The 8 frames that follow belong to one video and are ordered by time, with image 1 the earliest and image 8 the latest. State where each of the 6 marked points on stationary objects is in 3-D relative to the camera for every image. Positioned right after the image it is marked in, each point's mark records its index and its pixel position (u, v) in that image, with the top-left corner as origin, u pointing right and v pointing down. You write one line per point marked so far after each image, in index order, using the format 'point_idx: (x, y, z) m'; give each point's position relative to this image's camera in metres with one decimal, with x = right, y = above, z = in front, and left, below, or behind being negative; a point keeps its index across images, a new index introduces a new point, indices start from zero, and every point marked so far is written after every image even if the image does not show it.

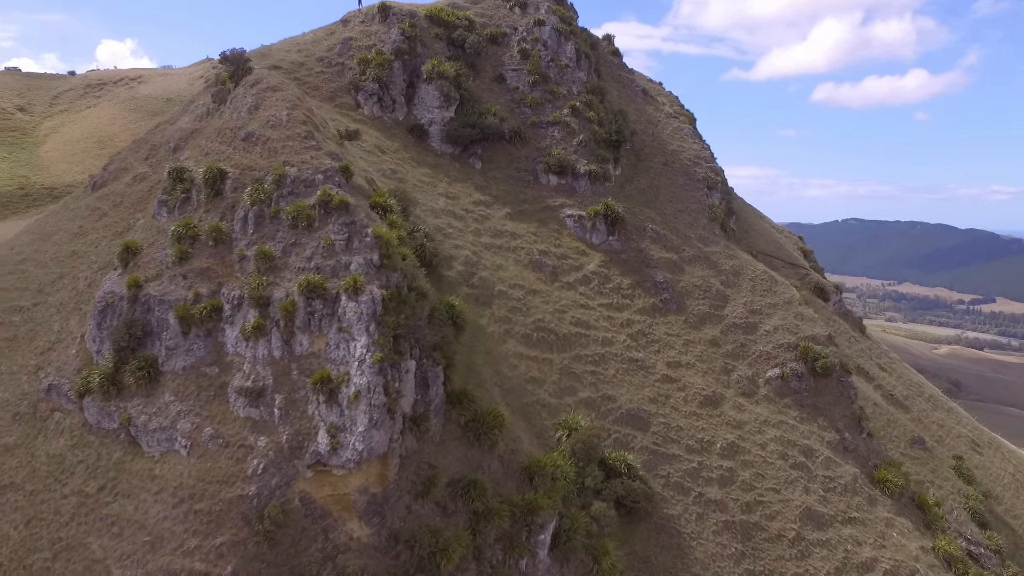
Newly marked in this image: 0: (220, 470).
0: (-7.7, -4.8, +19.8) m
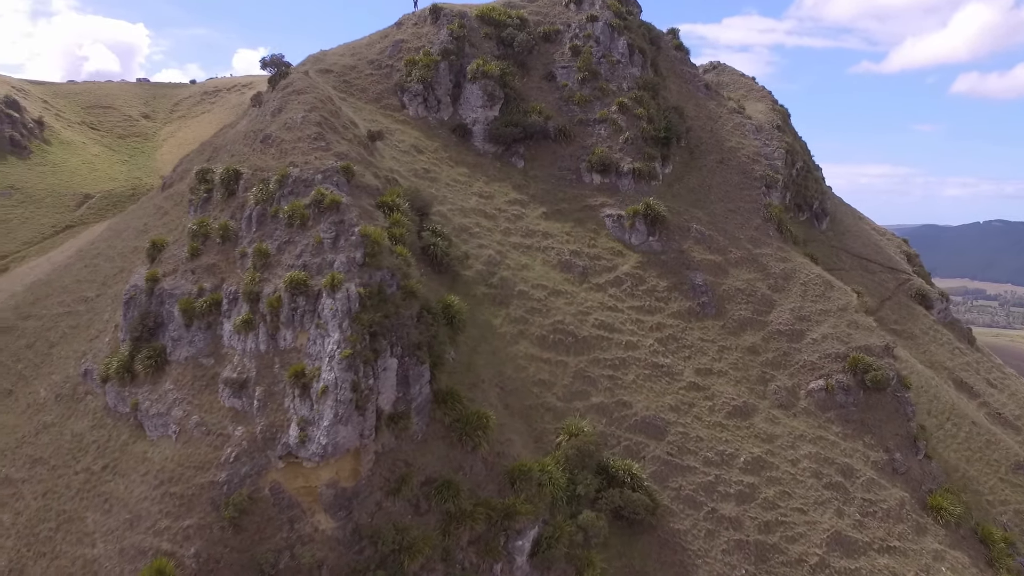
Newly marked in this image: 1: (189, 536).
0: (-8.7, -4.6, +20.8) m
1: (-8.3, -6.3, +19.3) m
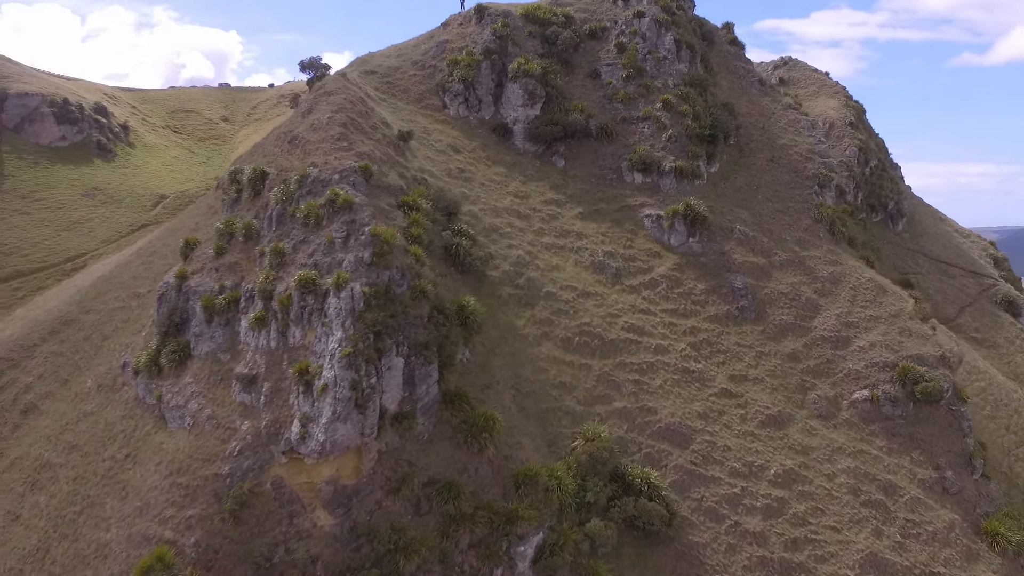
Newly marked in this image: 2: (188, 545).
0: (-8.7, -4.5, +21.4) m
1: (-8.4, -6.2, +19.8) m
2: (-8.4, -6.6, +19.5) m
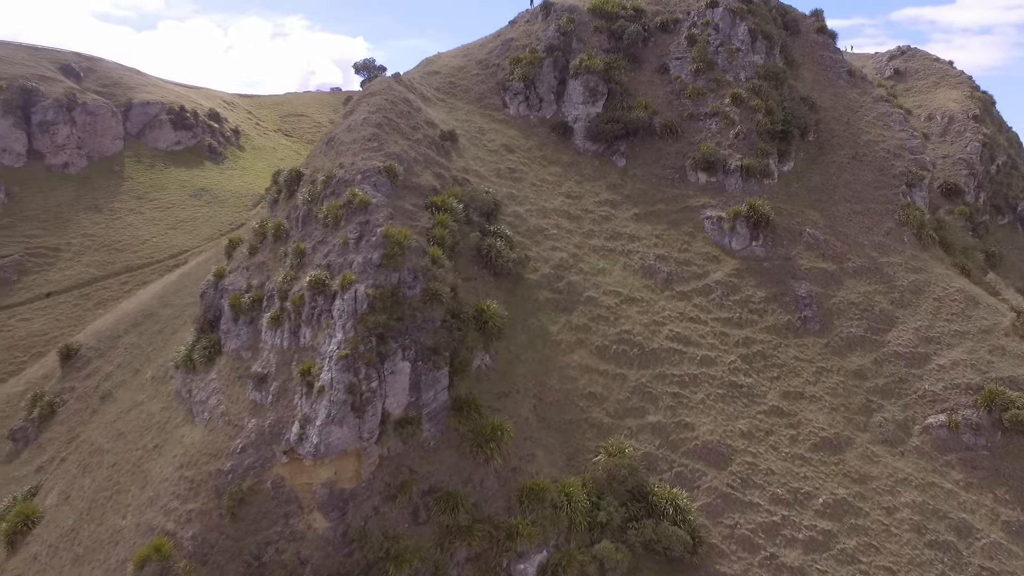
0: (-8.6, -4.5, +21.8) m
1: (-8.6, -6.2, +20.2) m
2: (-8.6, -6.6, +19.9) m
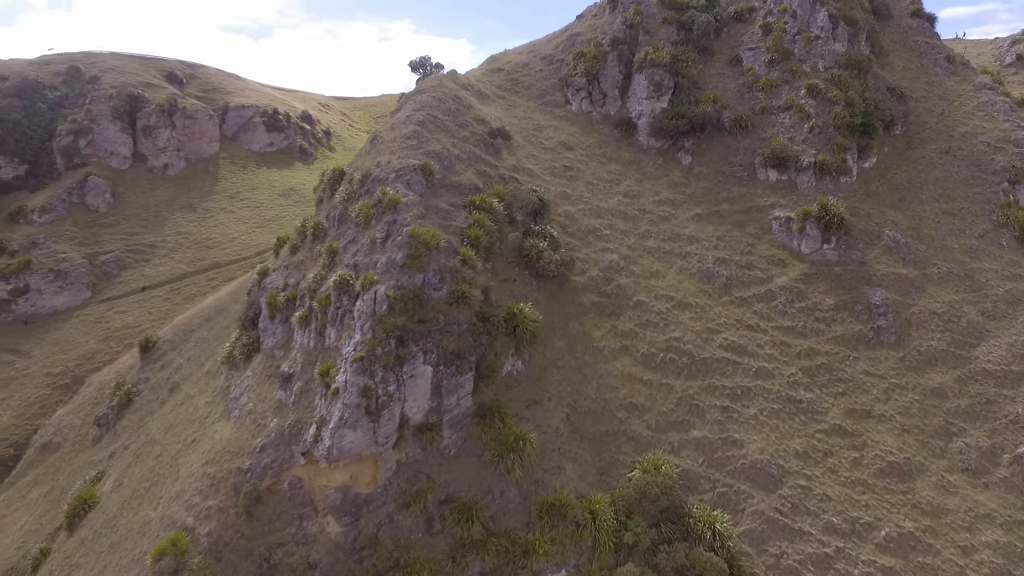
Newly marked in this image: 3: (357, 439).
0: (-7.9, -4.5, +21.9) m
1: (-8.2, -6.1, +20.3) m
2: (-8.2, -6.6, +20.0) m
3: (-4.0, -4.0, +19.9) m
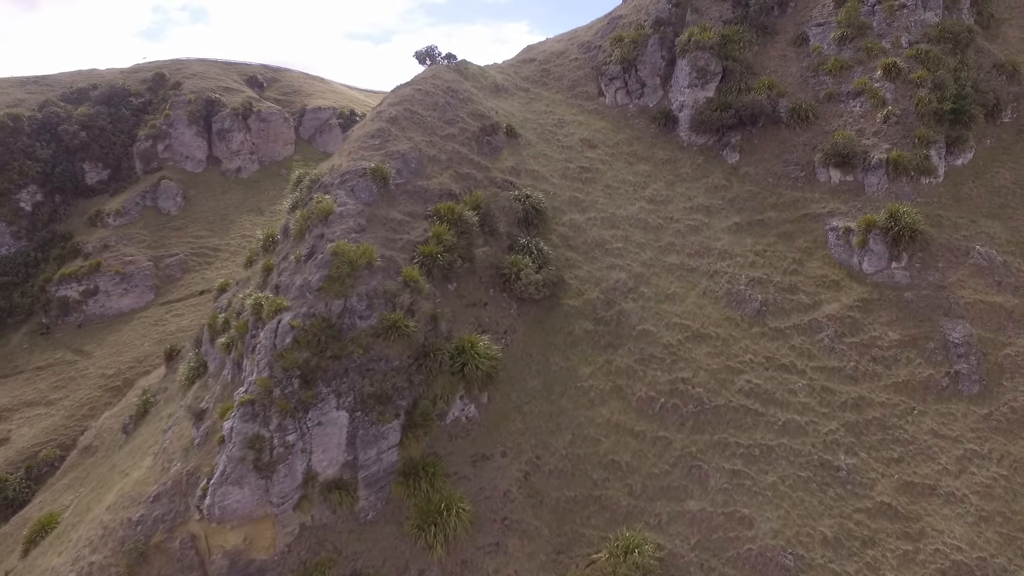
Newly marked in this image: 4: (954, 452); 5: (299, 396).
0: (-9.3, -5.0, +19.1) m
1: (-9.9, -6.7, +17.6) m
2: (-10.0, -7.1, +17.3) m
3: (-5.9, -4.6, +16.5) m
4: (+11.4, -4.2, +19.3) m
5: (-4.8, -2.4, +17.0) m
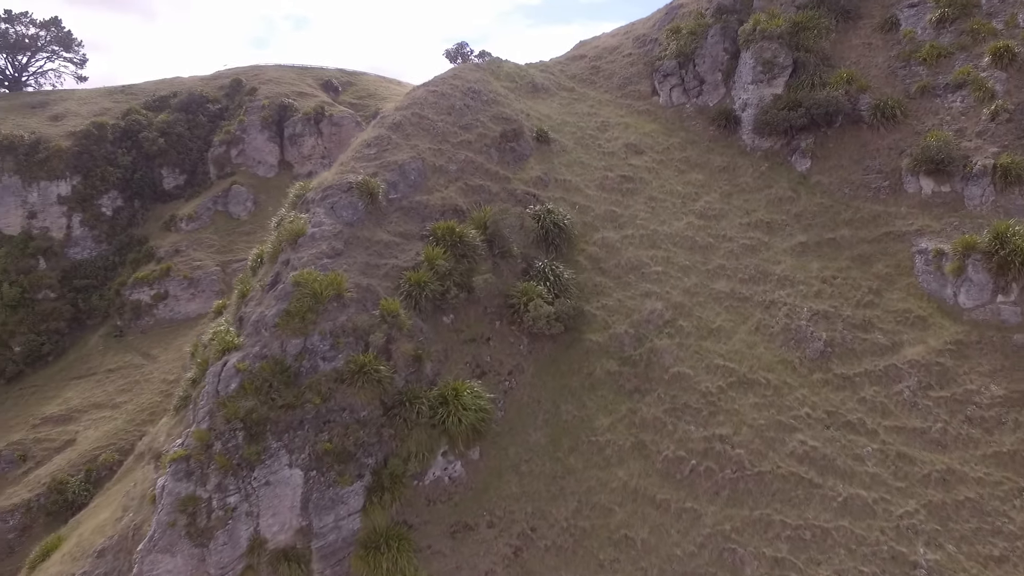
0: (-9.5, -5.7, +17.2) m
1: (-10.2, -7.4, +15.8) m
2: (-10.4, -7.8, +15.6) m
3: (-6.4, -5.4, +14.2) m
4: (+11.1, -5.2, +14.8) m
5: (-5.2, -3.2, +14.6) m
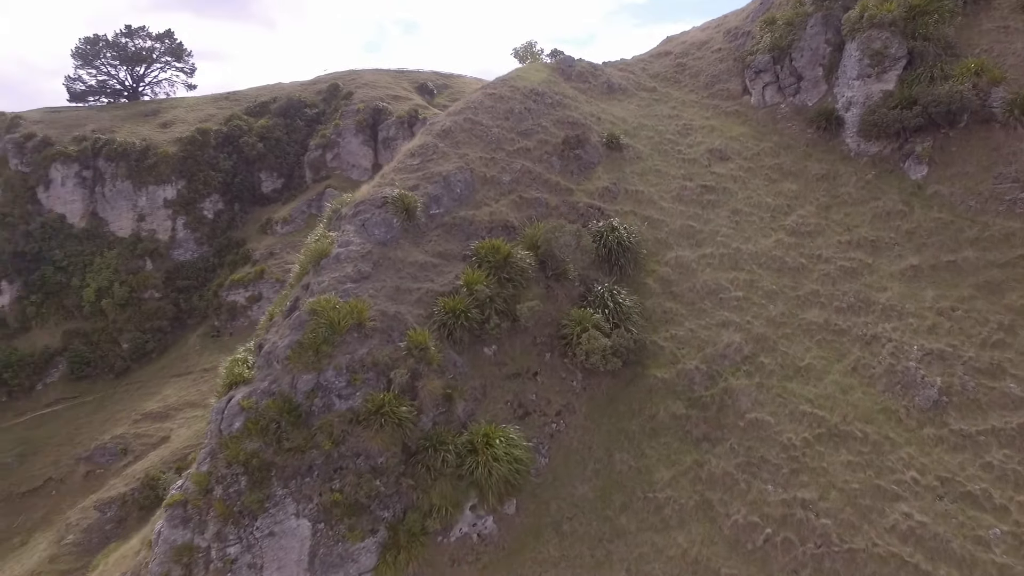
0: (-8.6, -6.2, +16.4) m
1: (-9.6, -7.8, +15.1) m
2: (-9.8, -8.2, +14.9) m
3: (-5.9, -5.9, +13.0) m
4: (+11.4, -6.0, +11.1) m
5: (-4.7, -3.7, +13.2) m
